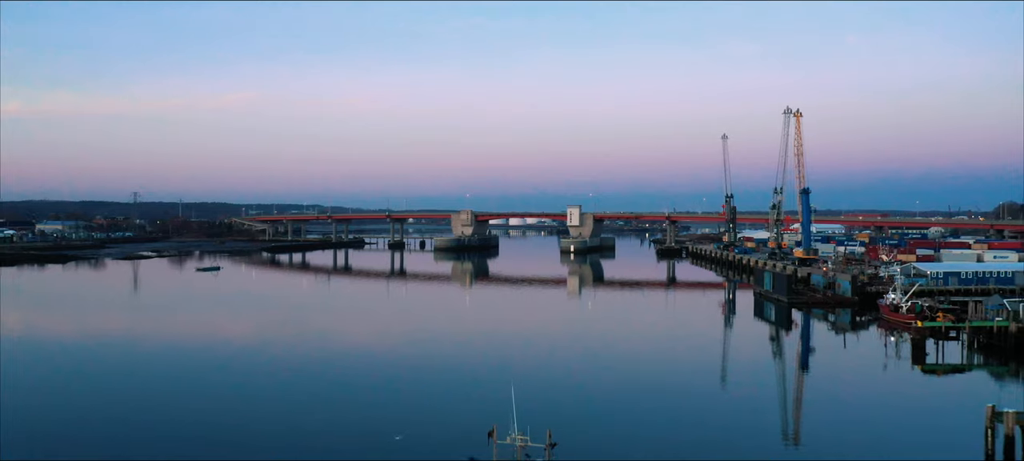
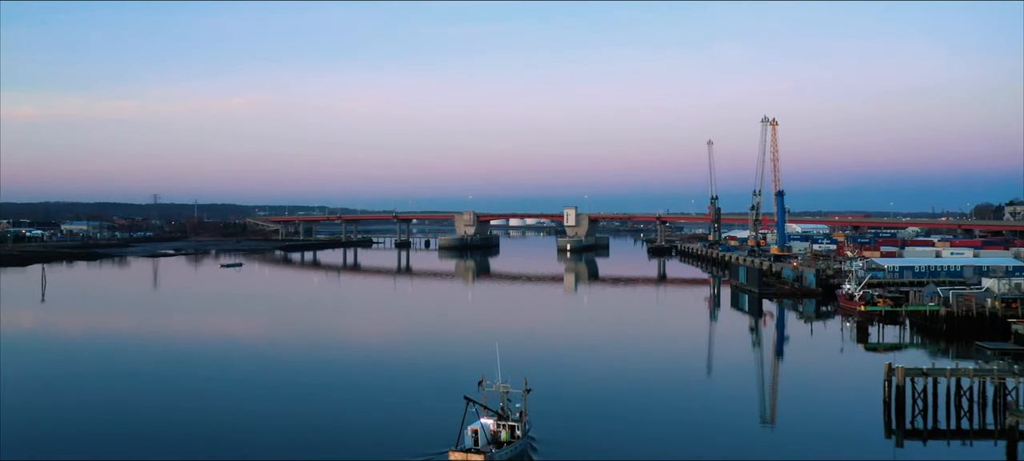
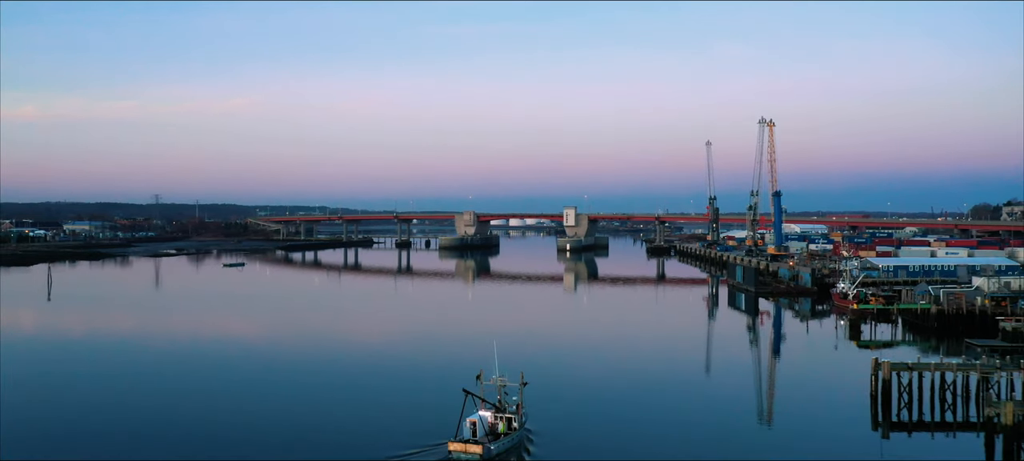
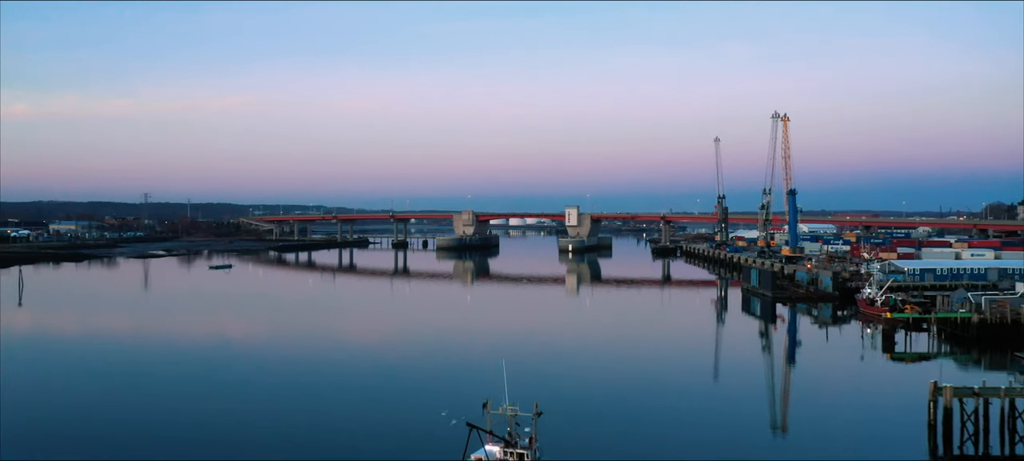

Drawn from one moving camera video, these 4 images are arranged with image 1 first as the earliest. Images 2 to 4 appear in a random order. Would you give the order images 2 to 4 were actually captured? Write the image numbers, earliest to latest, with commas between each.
4, 2, 3
